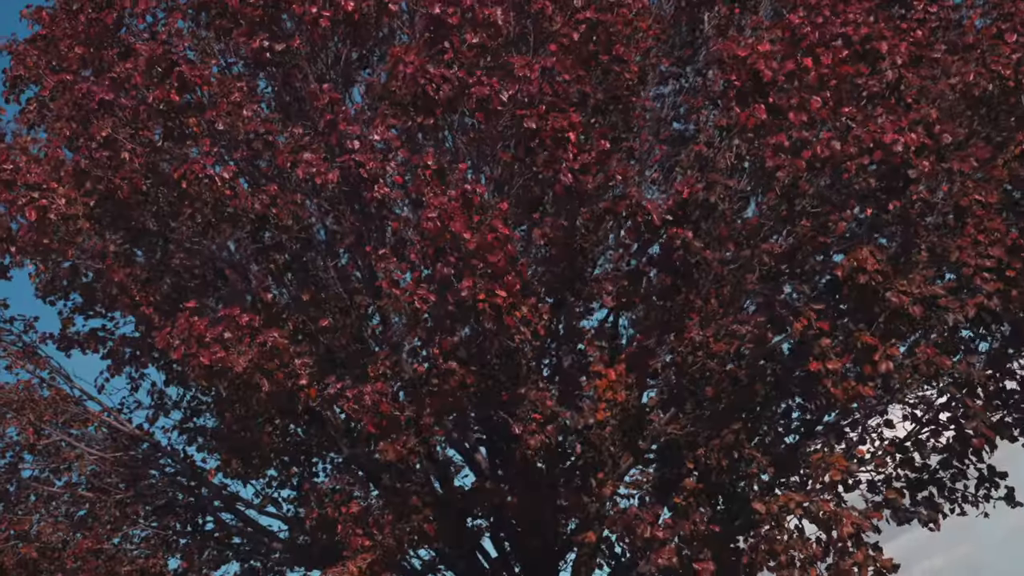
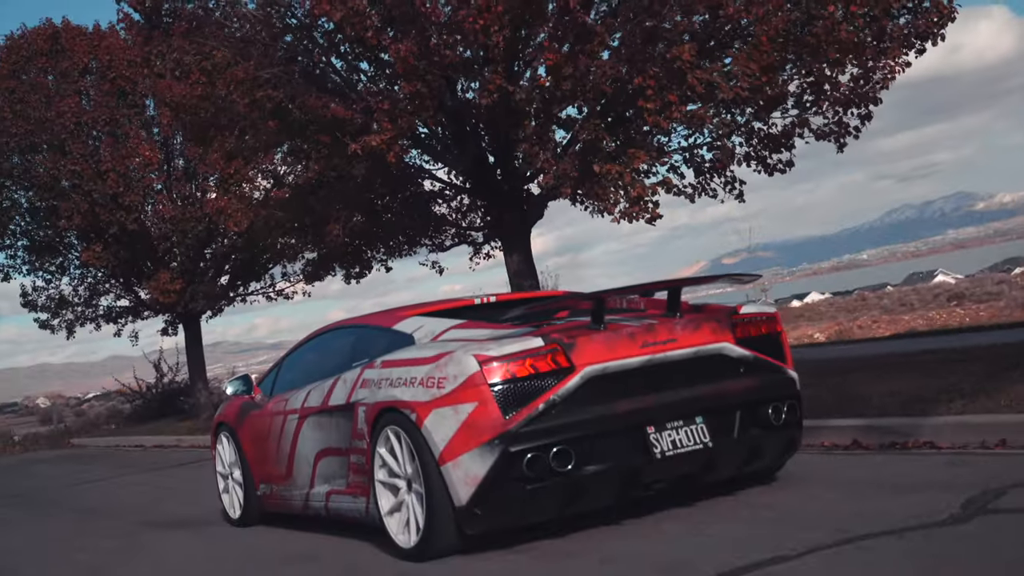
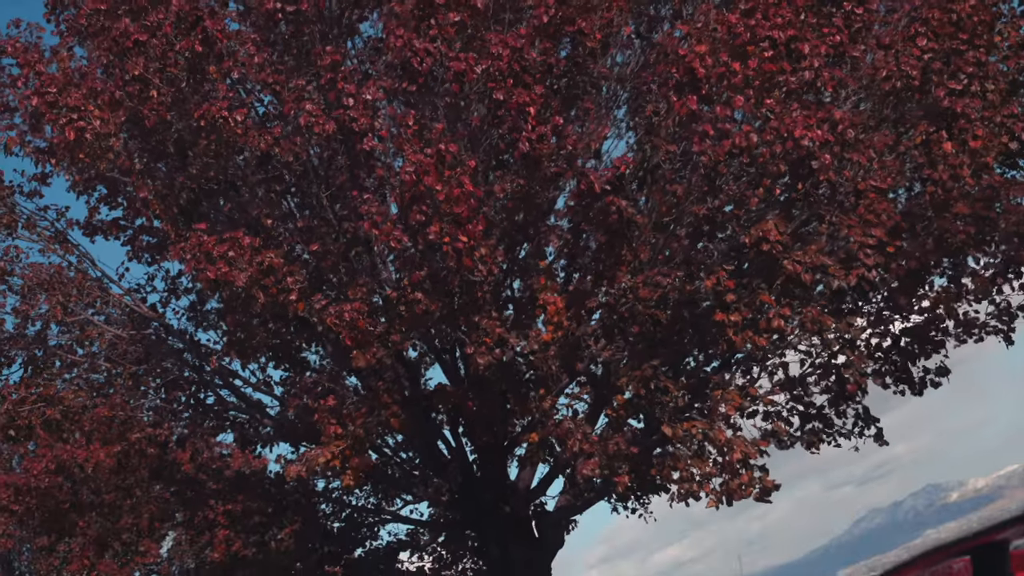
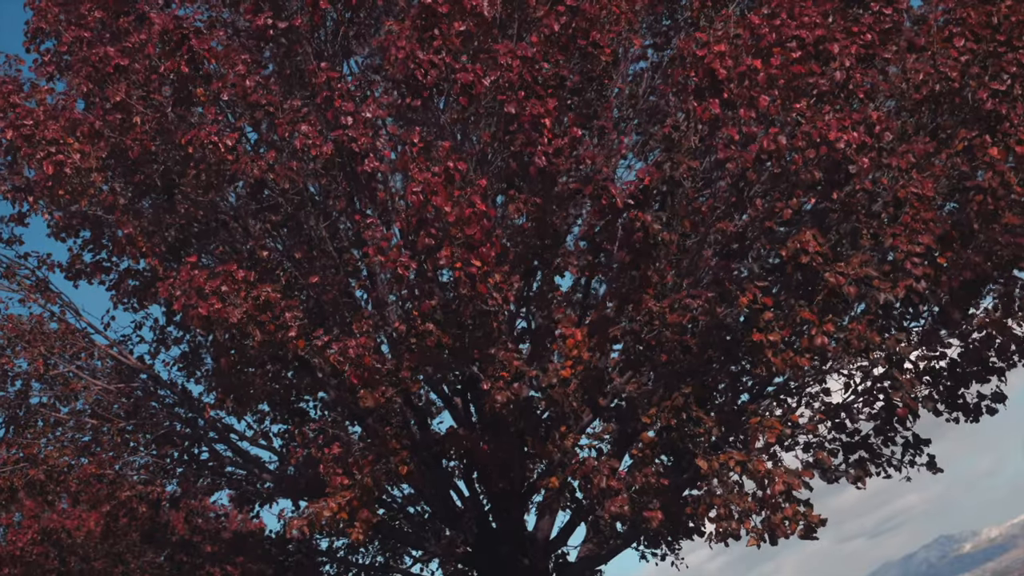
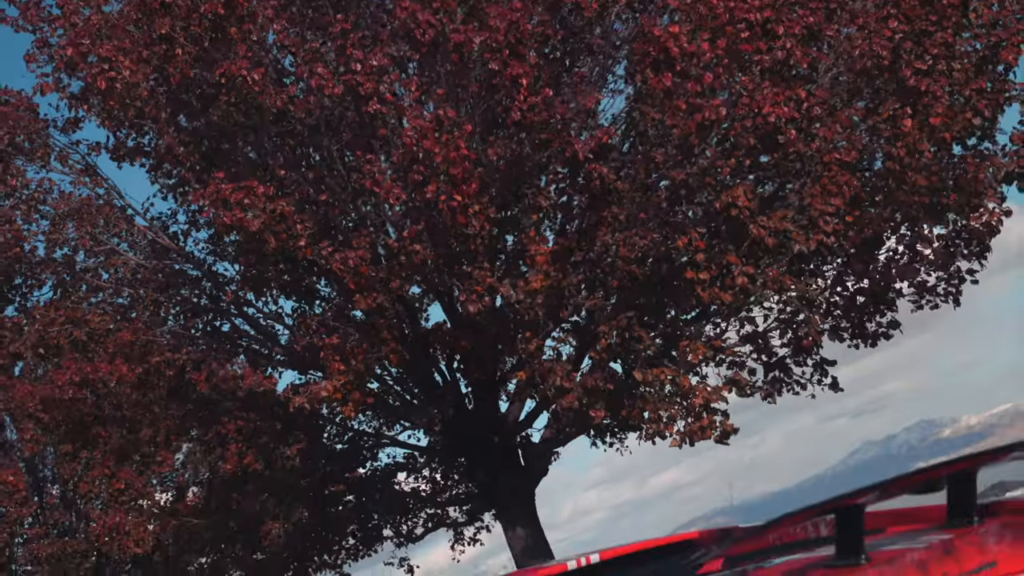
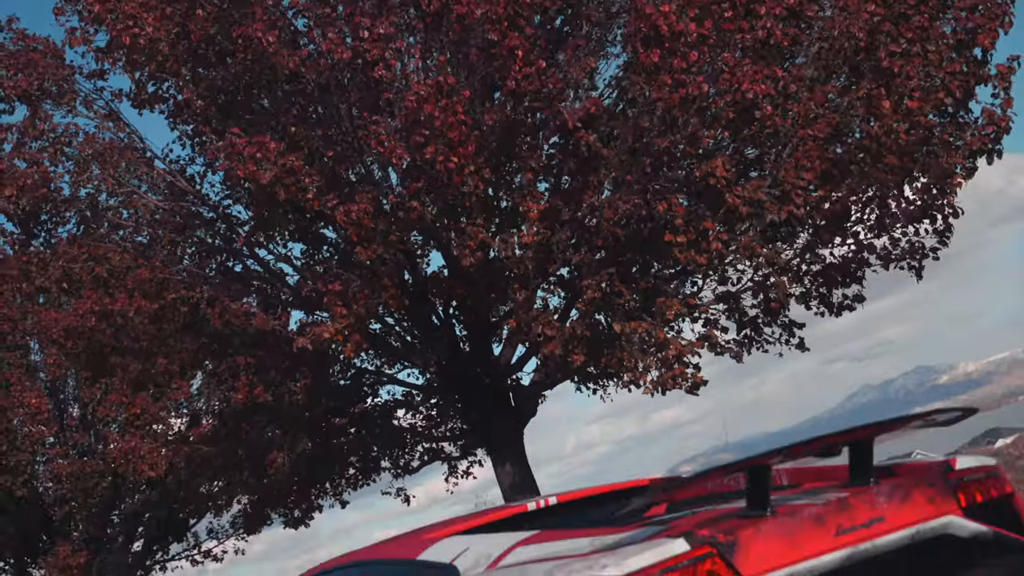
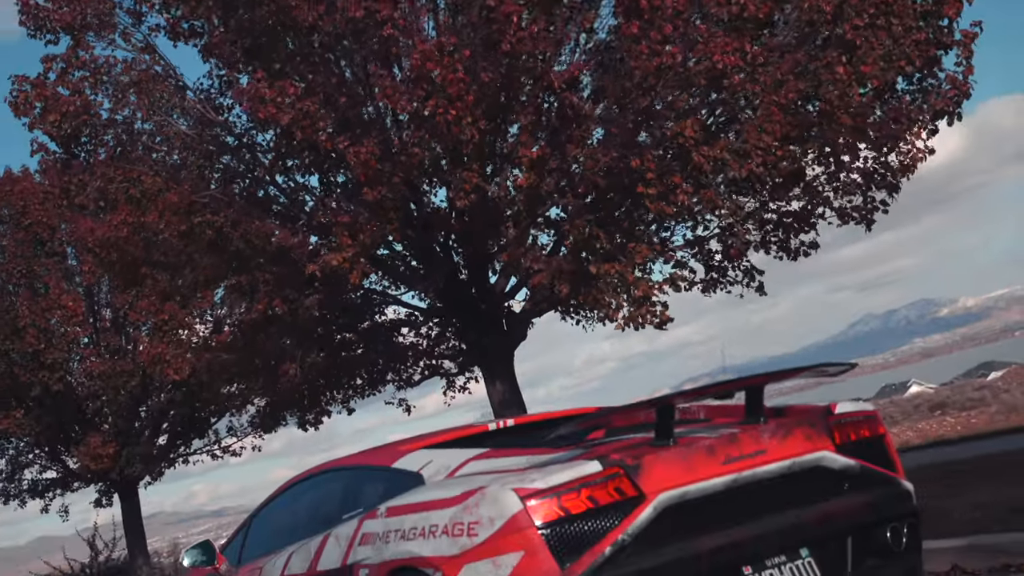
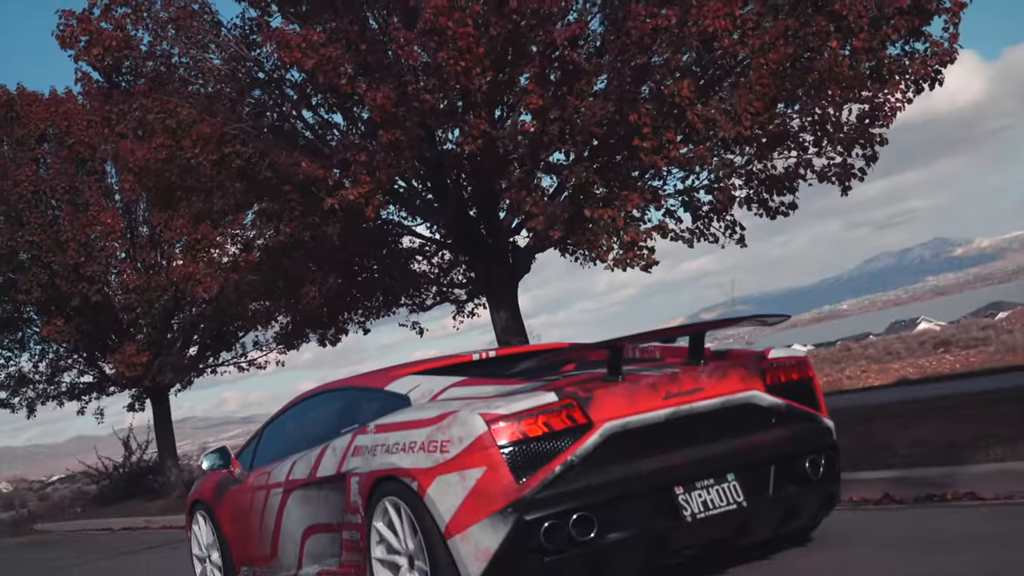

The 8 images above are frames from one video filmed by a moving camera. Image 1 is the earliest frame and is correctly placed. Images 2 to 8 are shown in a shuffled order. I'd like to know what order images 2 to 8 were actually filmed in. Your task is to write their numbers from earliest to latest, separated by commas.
4, 3, 5, 6, 7, 8, 2
